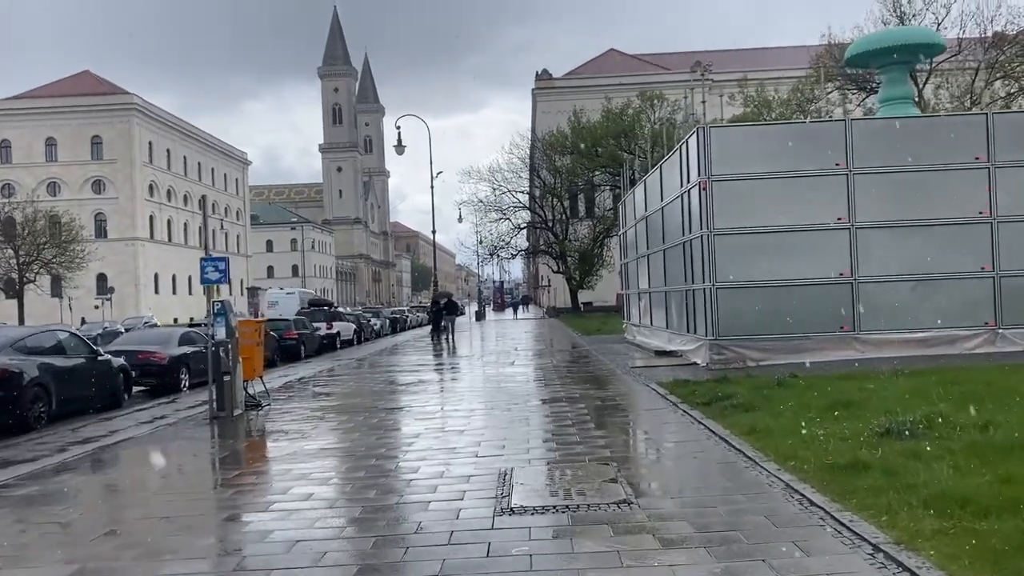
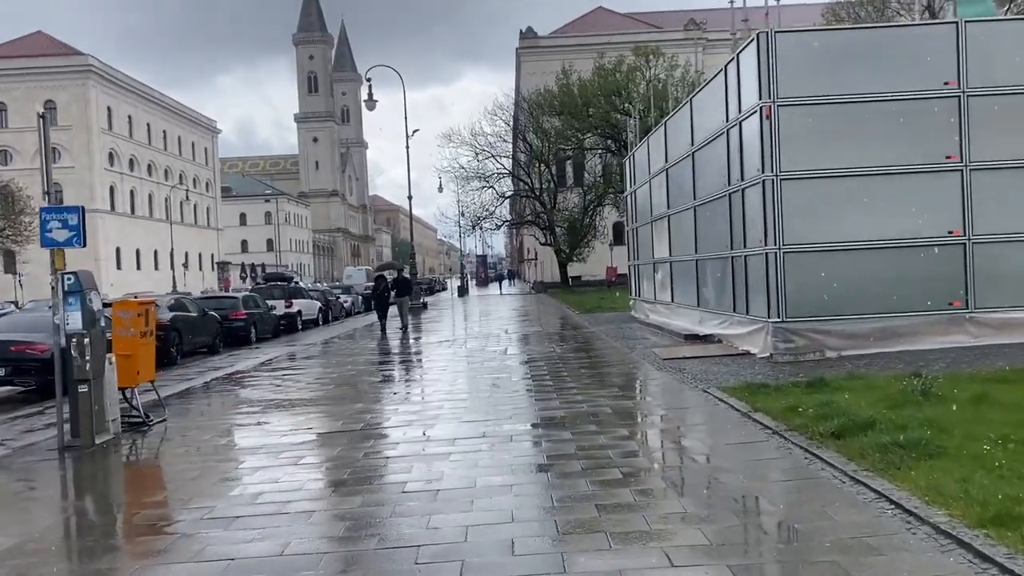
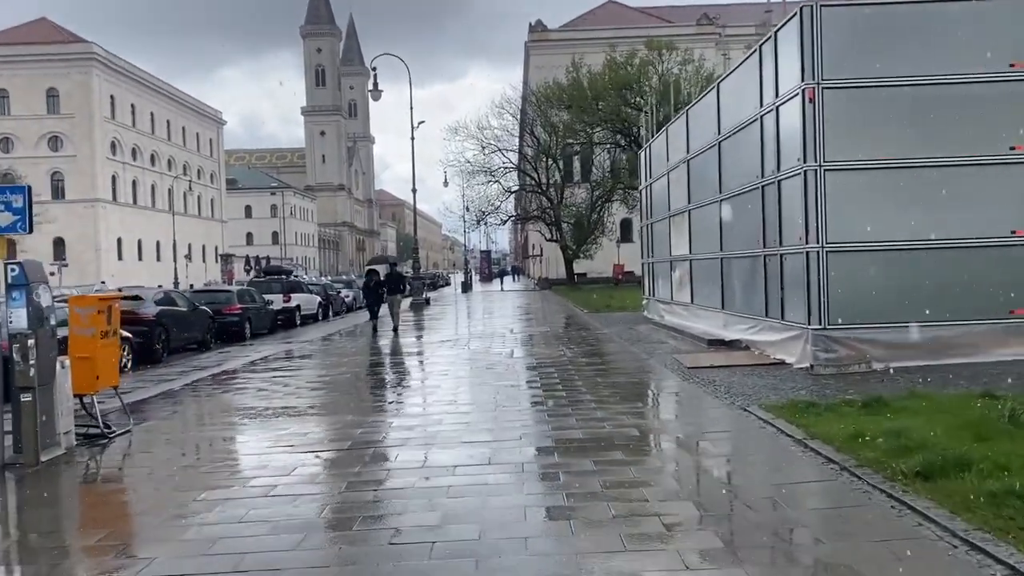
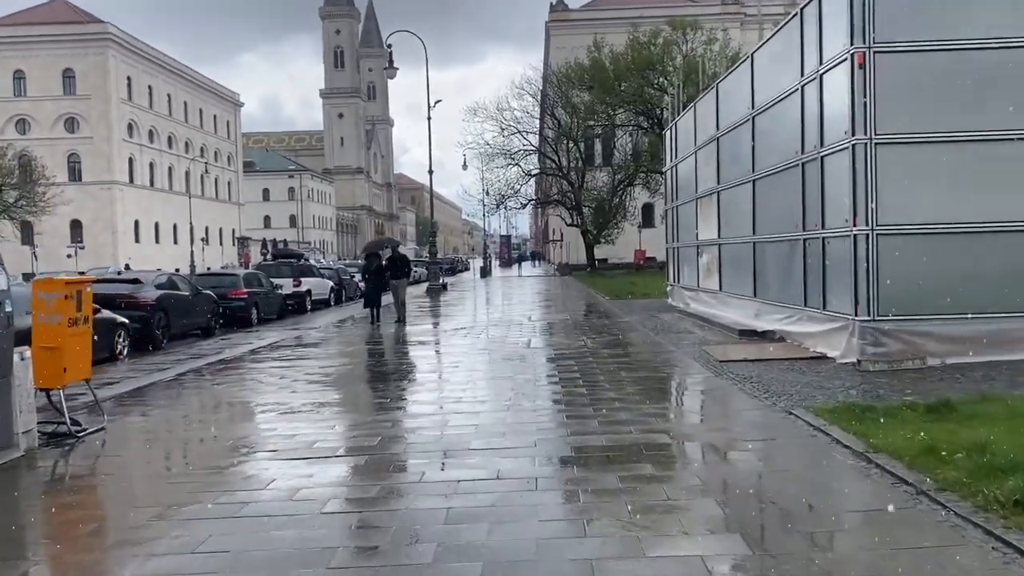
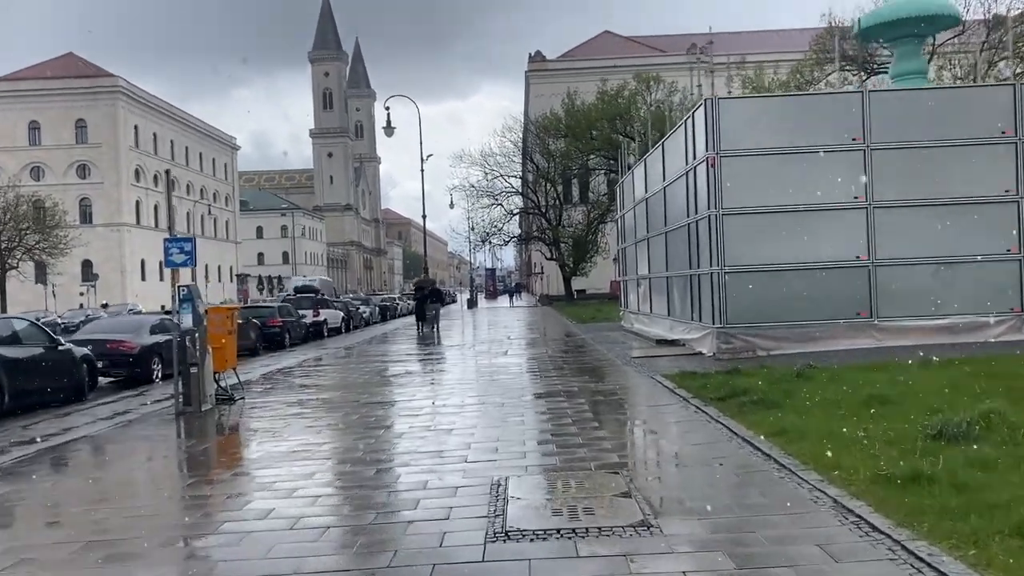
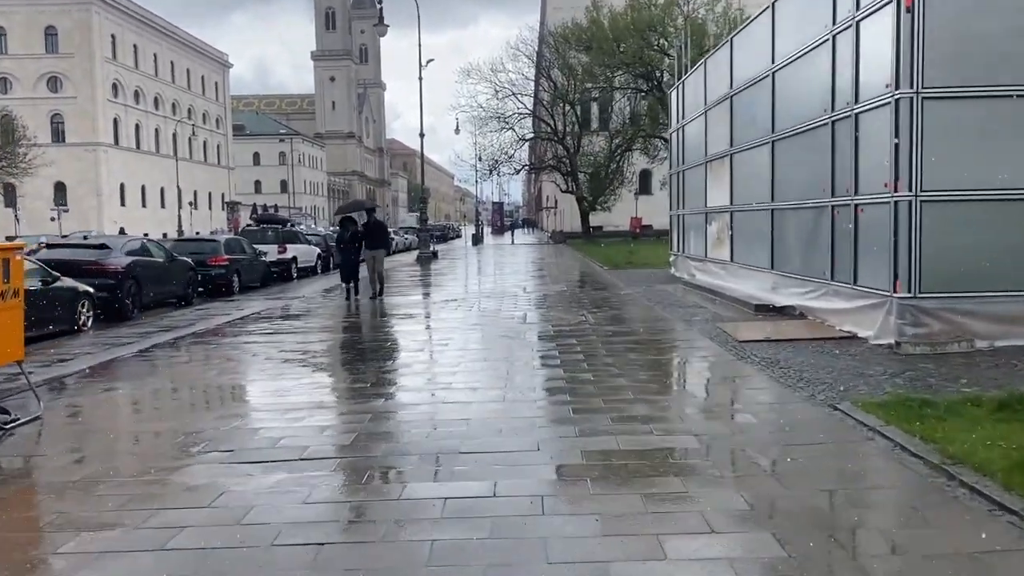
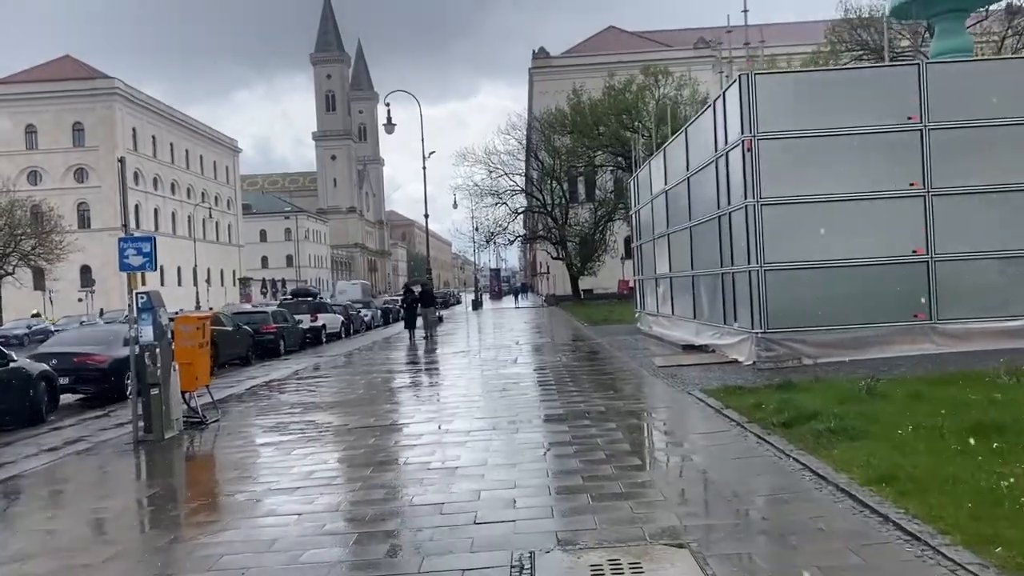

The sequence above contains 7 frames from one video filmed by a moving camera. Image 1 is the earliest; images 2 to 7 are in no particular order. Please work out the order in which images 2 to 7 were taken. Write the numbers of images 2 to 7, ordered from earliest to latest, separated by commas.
5, 7, 2, 3, 4, 6
